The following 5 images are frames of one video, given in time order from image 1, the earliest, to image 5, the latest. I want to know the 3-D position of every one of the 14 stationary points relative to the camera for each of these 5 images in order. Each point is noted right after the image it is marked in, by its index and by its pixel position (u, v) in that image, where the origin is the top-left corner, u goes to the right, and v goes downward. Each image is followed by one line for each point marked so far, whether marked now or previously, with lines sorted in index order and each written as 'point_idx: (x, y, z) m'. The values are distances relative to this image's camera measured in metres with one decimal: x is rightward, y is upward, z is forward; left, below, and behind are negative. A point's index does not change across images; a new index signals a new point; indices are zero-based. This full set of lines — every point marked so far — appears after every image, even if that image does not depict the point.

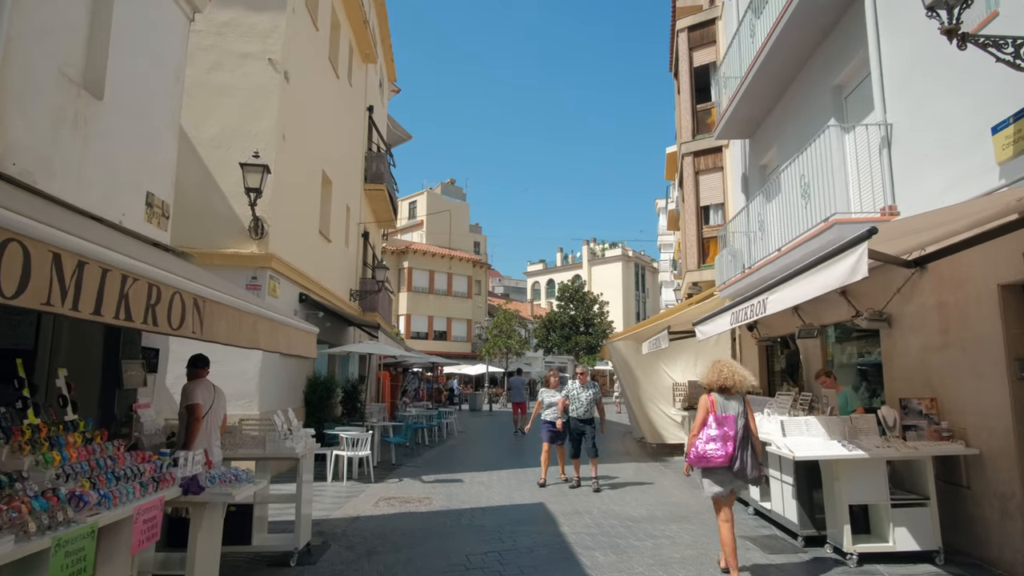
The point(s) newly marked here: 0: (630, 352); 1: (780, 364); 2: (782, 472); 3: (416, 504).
0: (+2.5, -1.4, +14.2) m
1: (+4.8, -1.3, +11.6) m
2: (+2.8, -1.9, +6.9) m
3: (-1.3, -2.8, +8.7) m
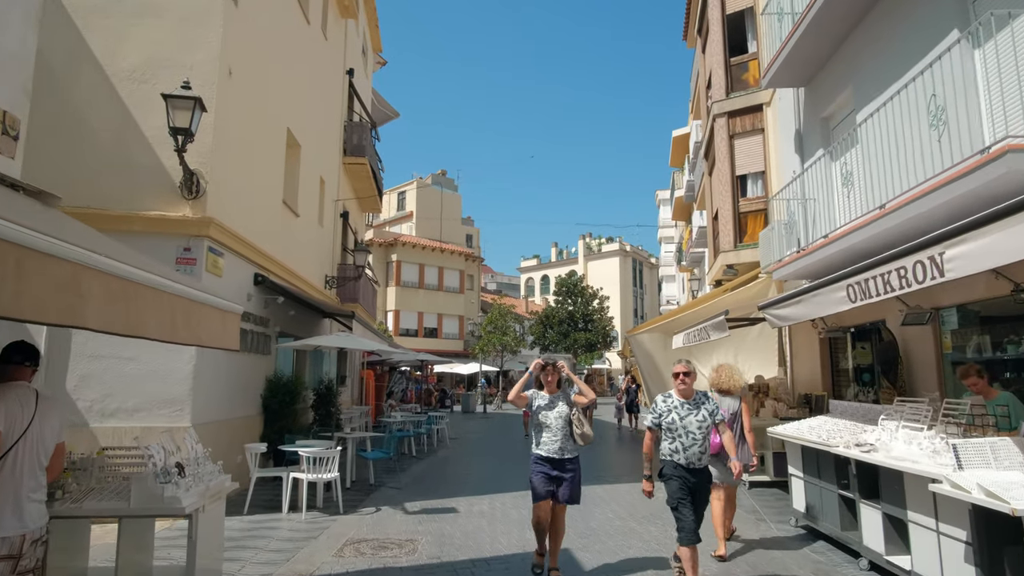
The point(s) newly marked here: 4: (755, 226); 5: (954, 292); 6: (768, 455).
0: (+2.6, -1.1, +11.9) m
1: (+4.9, -1.0, +9.4) m
2: (+3.0, -1.6, +4.6) m
3: (-1.1, -2.5, +6.4) m
4: (+4.7, +1.2, +12.7) m
5: (+4.4, 0.0, +6.6) m
6: (+3.8, -2.5, +9.8) m
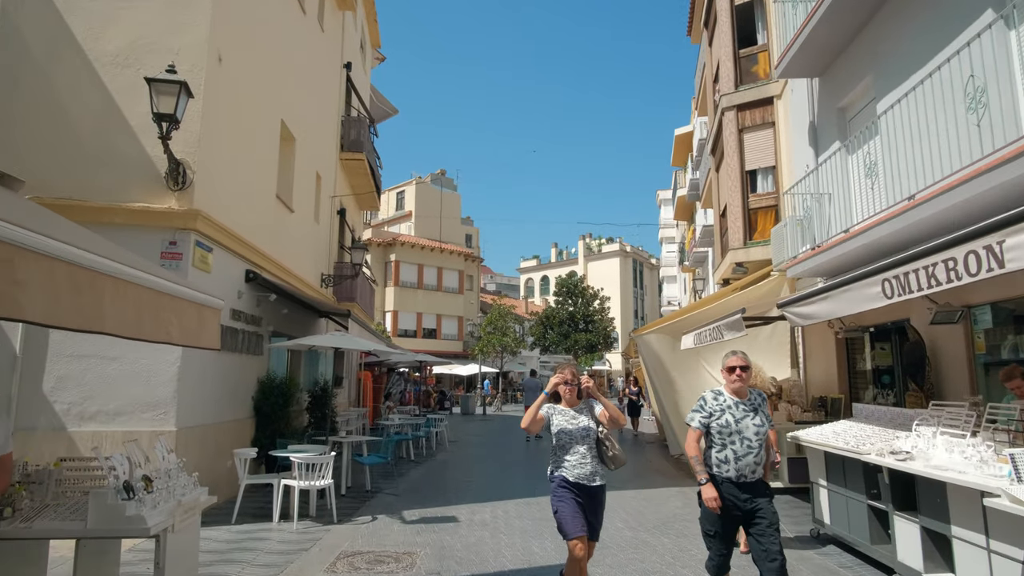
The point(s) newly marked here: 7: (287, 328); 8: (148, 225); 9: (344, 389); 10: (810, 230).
0: (+2.6, -1.0, +11.4) m
1: (+4.9, -1.0, +9.0) m
2: (+3.0, -1.6, +4.2) m
3: (-1.1, -2.5, +5.9) m
4: (+4.7, +1.2, +12.3) m
5: (+4.5, 0.0, +6.2) m
6: (+3.8, -2.4, +9.4) m
7: (-3.8, -0.7, +11.1) m
8: (-4.2, +0.7, +7.6) m
9: (-4.5, -2.7, +17.6) m
10: (+4.5, +0.9, +10.1) m
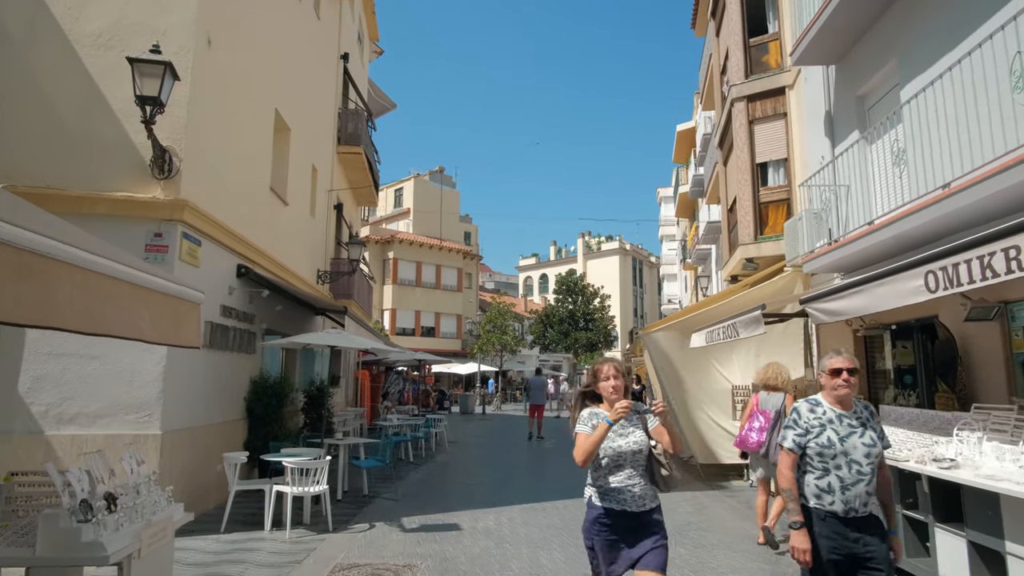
0: (+2.7, -1.0, +11.0) m
1: (+5.0, -0.9, +8.6) m
2: (+3.1, -1.5, +3.8) m
3: (-1.0, -2.4, +5.5) m
4: (+4.8, +1.3, +11.9) m
5: (+4.5, 0.0, +5.8) m
6: (+3.9, -2.4, +9.0) m
7: (-3.7, -0.6, +10.7) m
8: (-4.1, +0.8, +7.2) m
9: (-4.4, -2.6, +17.2) m
10: (+4.6, +0.9, +9.7) m
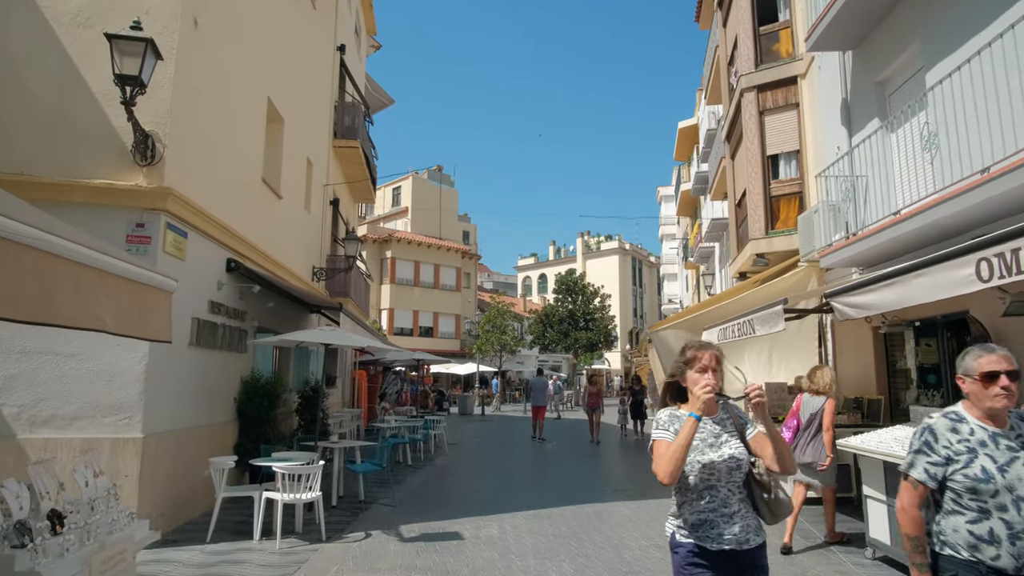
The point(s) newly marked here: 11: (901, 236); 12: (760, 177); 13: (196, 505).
0: (+2.7, -0.9, +10.6) m
1: (+5.0, -0.9, +8.1) m
2: (+3.2, -1.5, +3.4) m
3: (-1.0, -2.4, +5.1) m
4: (+4.8, +1.3, +11.5) m
5: (+4.6, +0.1, +5.4) m
6: (+3.9, -2.3, +8.6) m
7: (-3.7, -0.5, +10.3) m
8: (-4.1, +0.8, +6.7) m
9: (-4.4, -2.6, +16.8) m
10: (+4.6, +1.0, +9.3) m
11: (+4.6, +0.6, +7.7) m
12: (+4.4, +2.0, +11.8) m
13: (-3.6, -2.5, +7.5) m
